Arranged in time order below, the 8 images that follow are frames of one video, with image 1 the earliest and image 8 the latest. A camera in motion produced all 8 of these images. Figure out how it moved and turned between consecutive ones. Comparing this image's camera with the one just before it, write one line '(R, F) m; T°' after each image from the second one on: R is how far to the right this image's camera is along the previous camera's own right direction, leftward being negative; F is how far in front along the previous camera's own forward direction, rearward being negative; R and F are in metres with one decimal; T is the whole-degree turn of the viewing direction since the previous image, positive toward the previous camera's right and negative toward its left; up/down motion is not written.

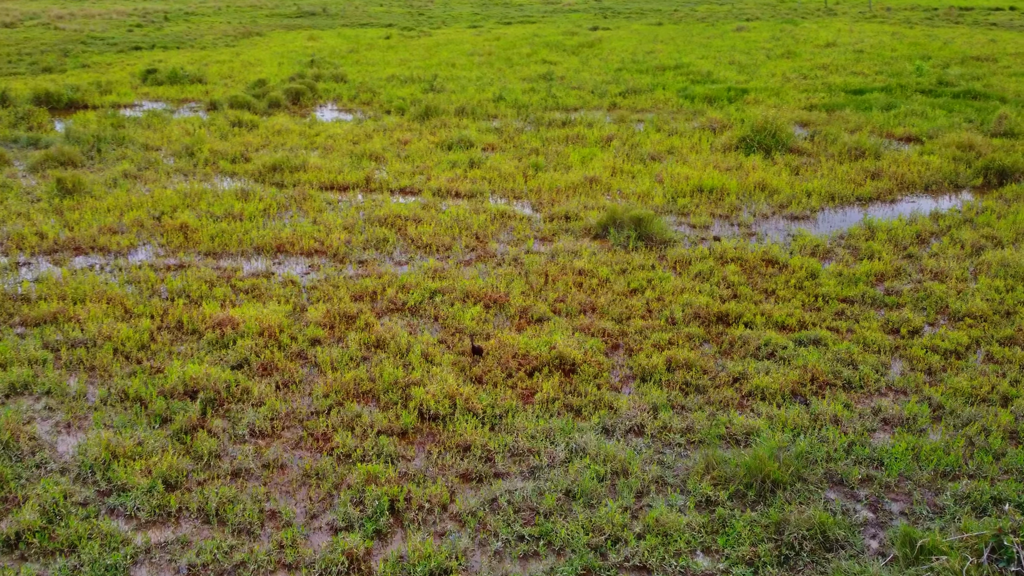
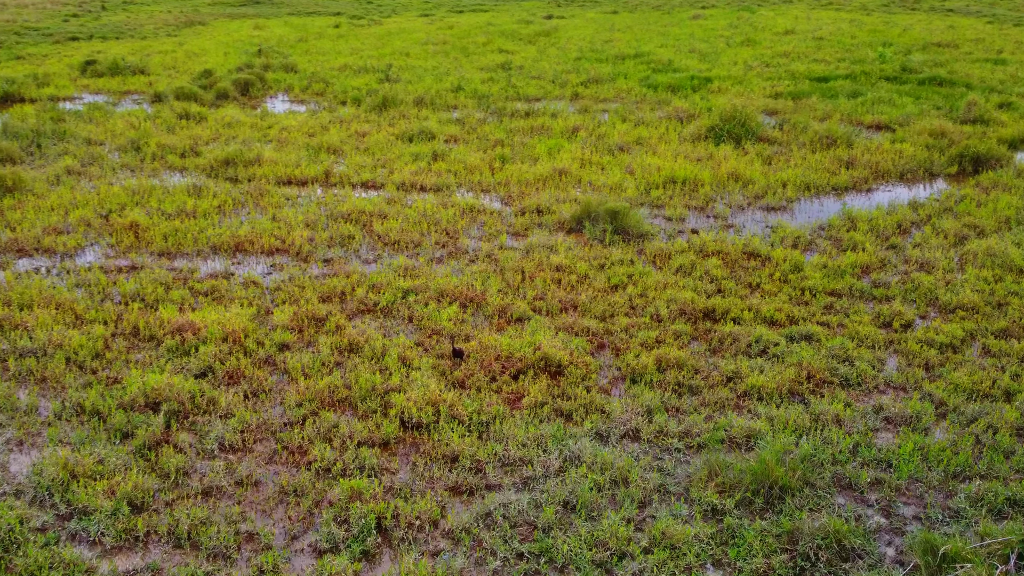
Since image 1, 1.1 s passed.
(-0.2, +0.3) m; +3°
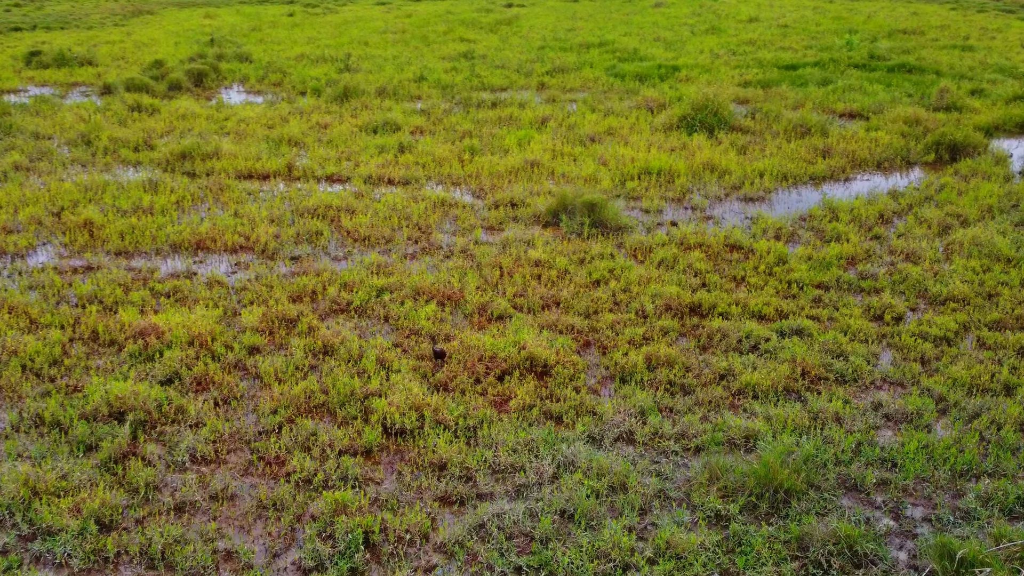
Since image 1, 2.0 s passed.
(-0.1, +0.2) m; +3°
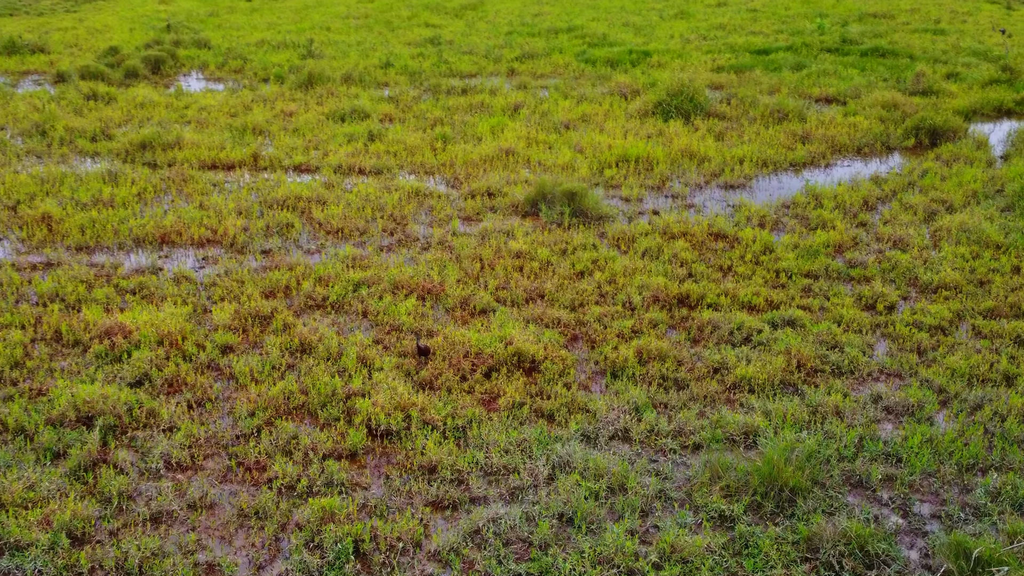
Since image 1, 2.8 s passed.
(-0.1, +0.2) m; +2°
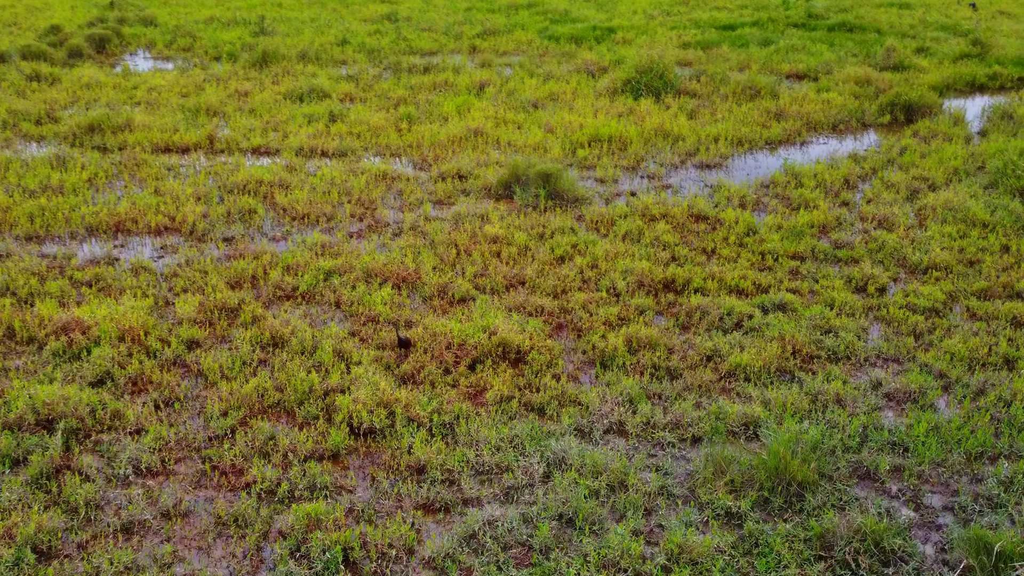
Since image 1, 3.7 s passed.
(-0.2, +0.2) m; +3°
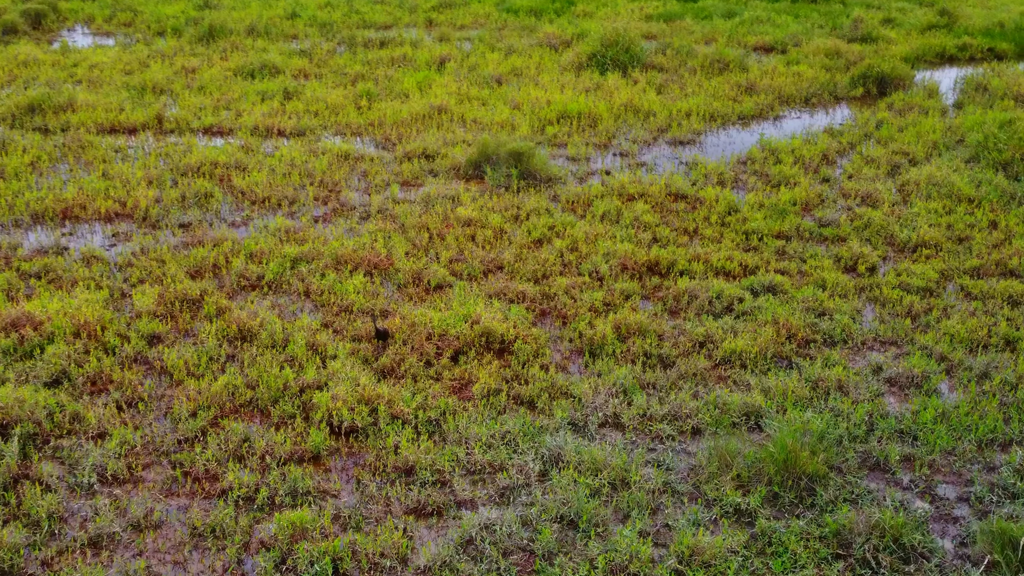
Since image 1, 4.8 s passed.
(-0.2, +0.2) m; +3°
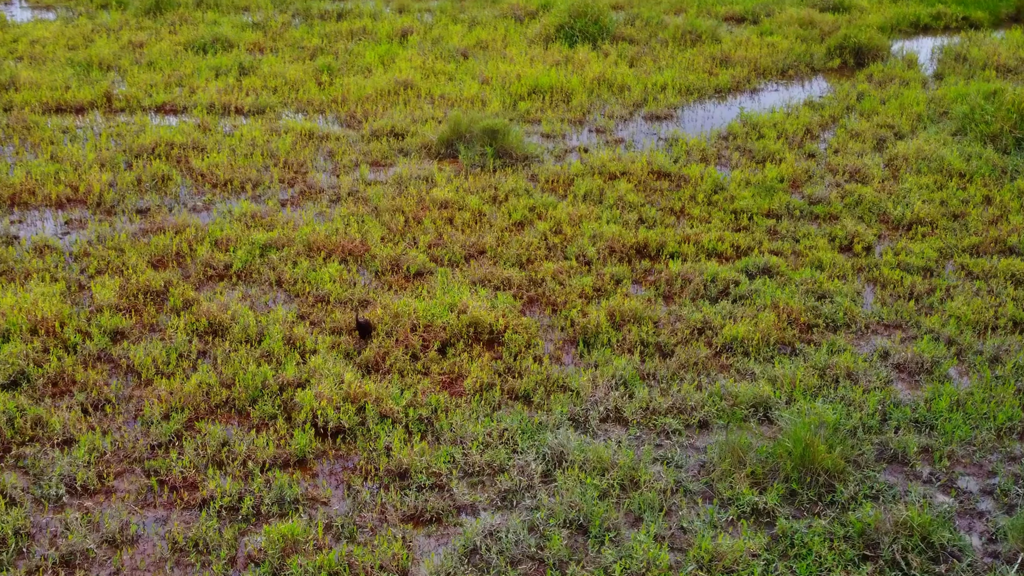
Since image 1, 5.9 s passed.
(-0.2, +0.2) m; +3°
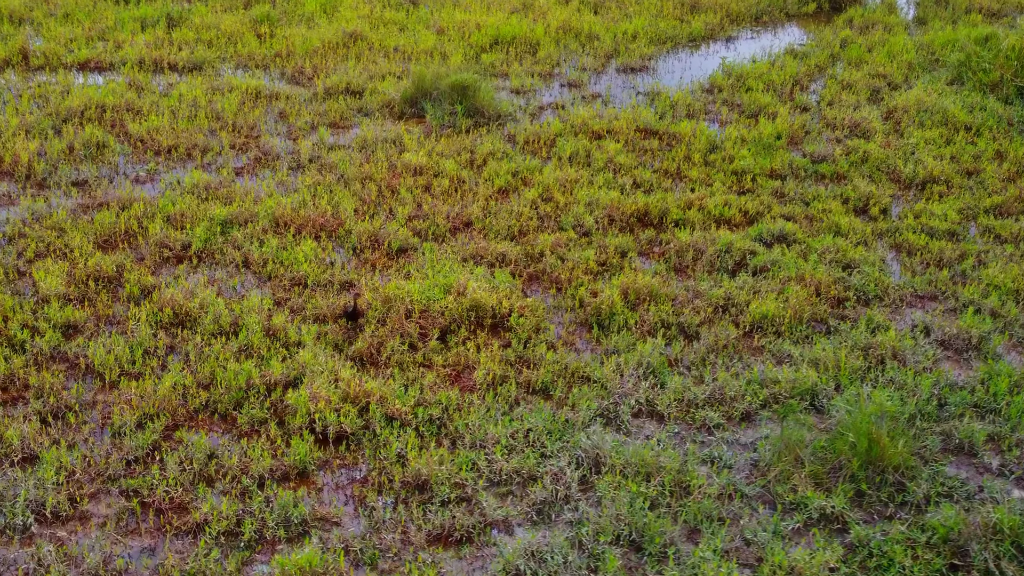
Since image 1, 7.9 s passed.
(-0.4, +0.4) m; +4°
